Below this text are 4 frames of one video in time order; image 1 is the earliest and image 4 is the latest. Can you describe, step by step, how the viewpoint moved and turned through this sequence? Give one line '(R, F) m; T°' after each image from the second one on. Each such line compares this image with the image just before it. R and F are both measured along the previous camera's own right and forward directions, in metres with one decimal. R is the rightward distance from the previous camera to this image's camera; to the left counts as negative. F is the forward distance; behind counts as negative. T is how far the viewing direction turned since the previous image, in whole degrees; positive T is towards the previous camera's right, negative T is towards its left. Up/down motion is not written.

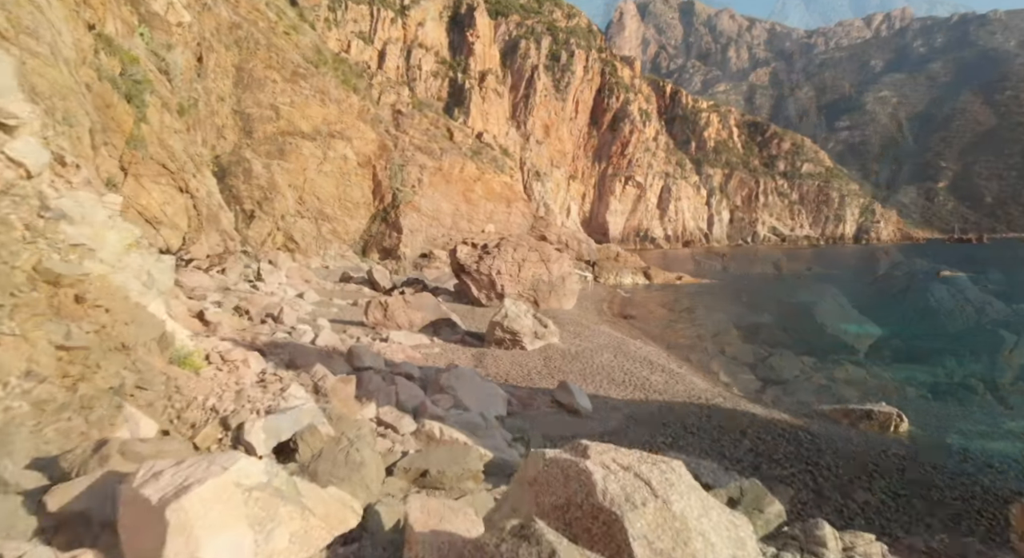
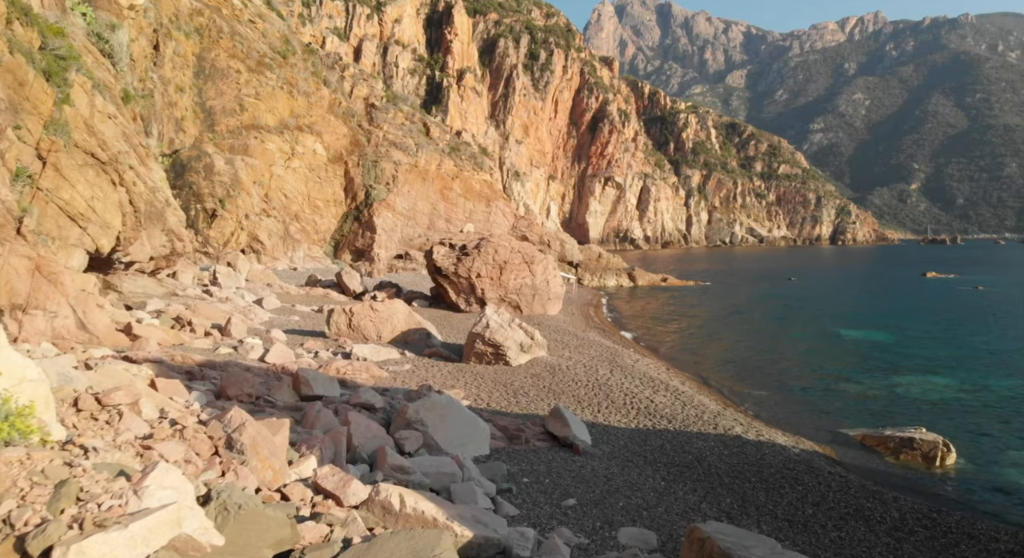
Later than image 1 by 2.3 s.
(-0.1, +1.8) m; +2°
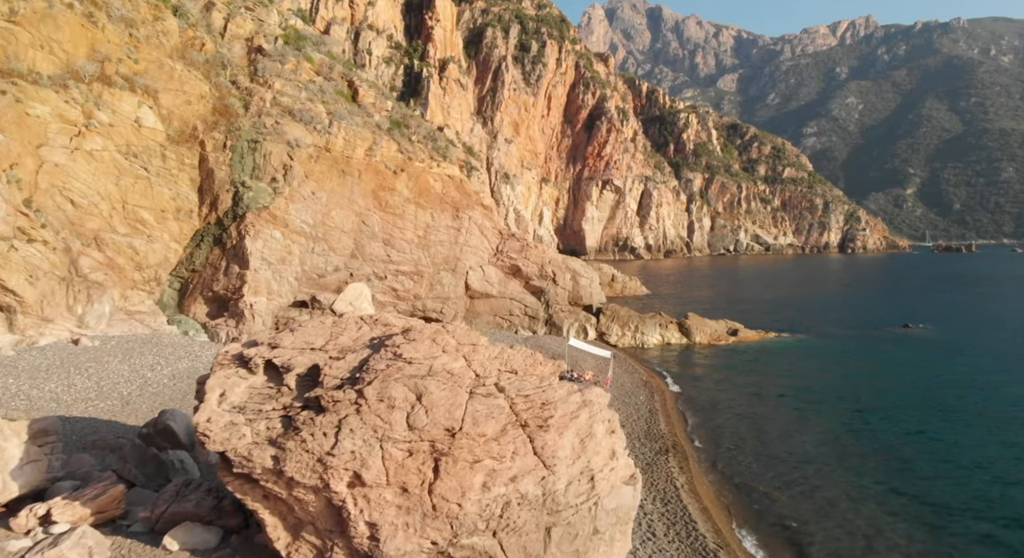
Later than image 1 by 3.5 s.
(+0.1, +6.8) m; +1°
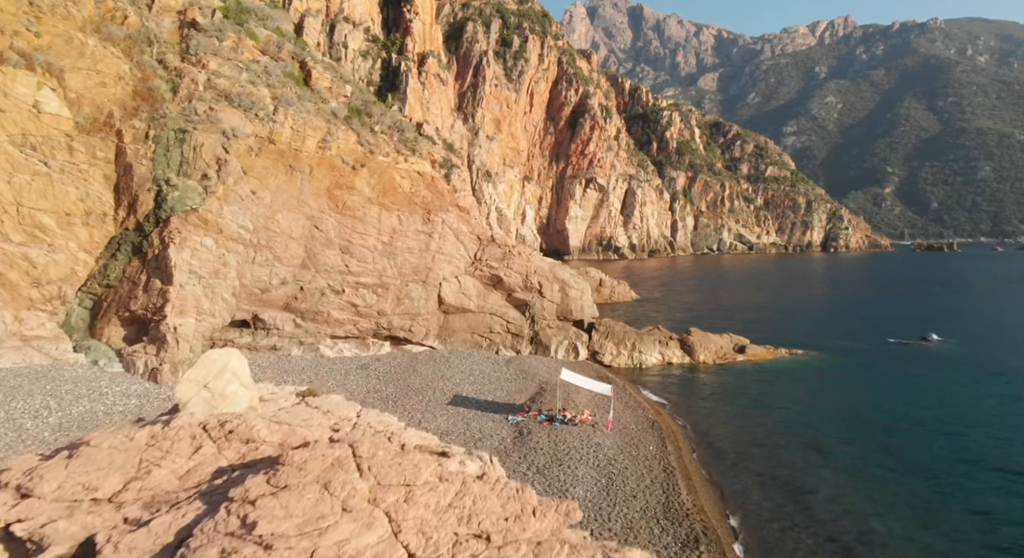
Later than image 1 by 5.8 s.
(+0.1, +2.6) m; +2°
